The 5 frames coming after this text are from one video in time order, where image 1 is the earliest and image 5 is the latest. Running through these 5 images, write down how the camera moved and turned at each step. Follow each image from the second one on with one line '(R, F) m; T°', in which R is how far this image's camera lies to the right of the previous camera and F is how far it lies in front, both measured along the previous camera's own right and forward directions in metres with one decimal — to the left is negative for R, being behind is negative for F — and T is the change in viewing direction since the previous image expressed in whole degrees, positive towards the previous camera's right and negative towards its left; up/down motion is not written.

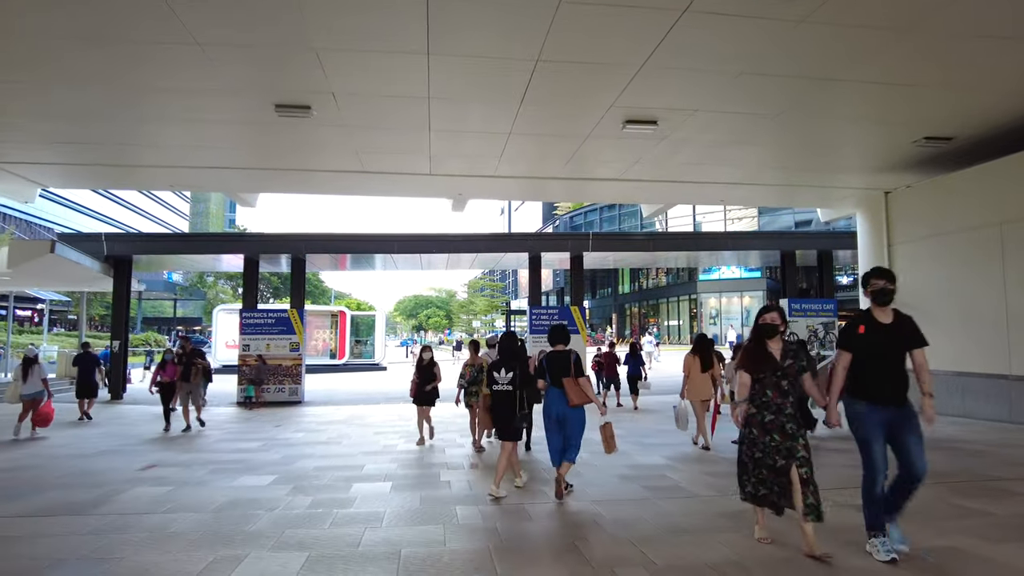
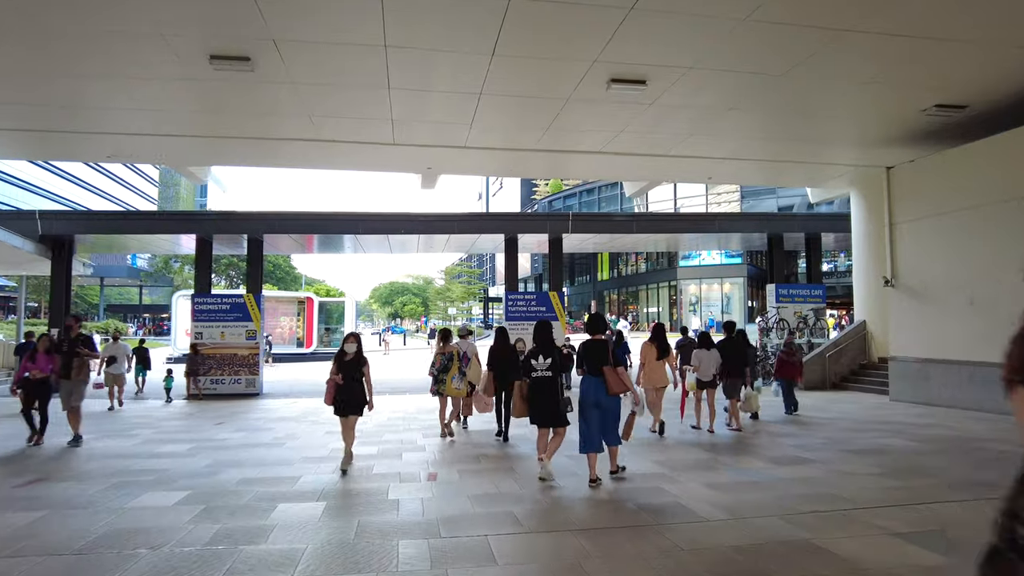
(+0.1, +1.1) m; +2°
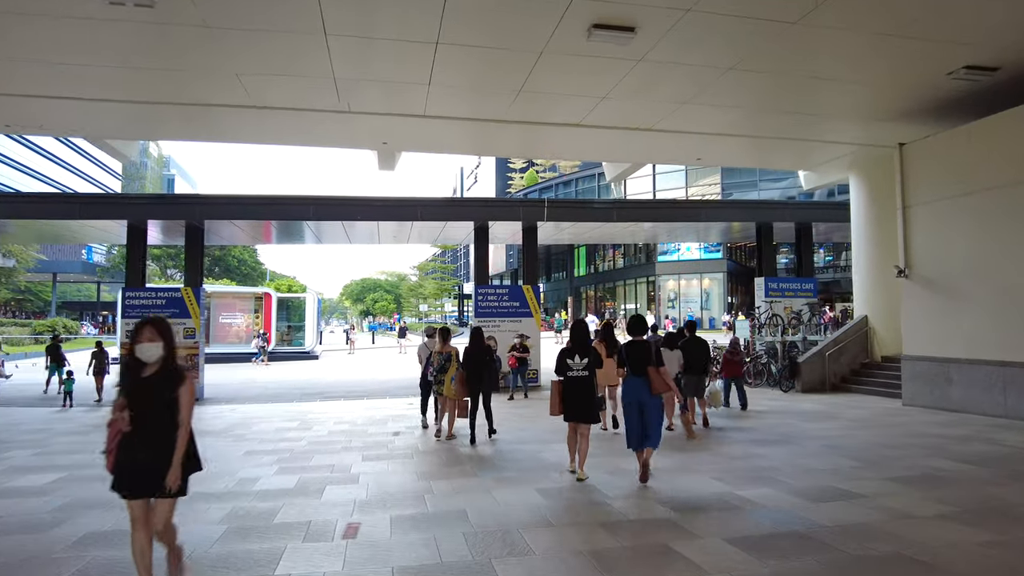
(+0.2, +1.4) m; +2°
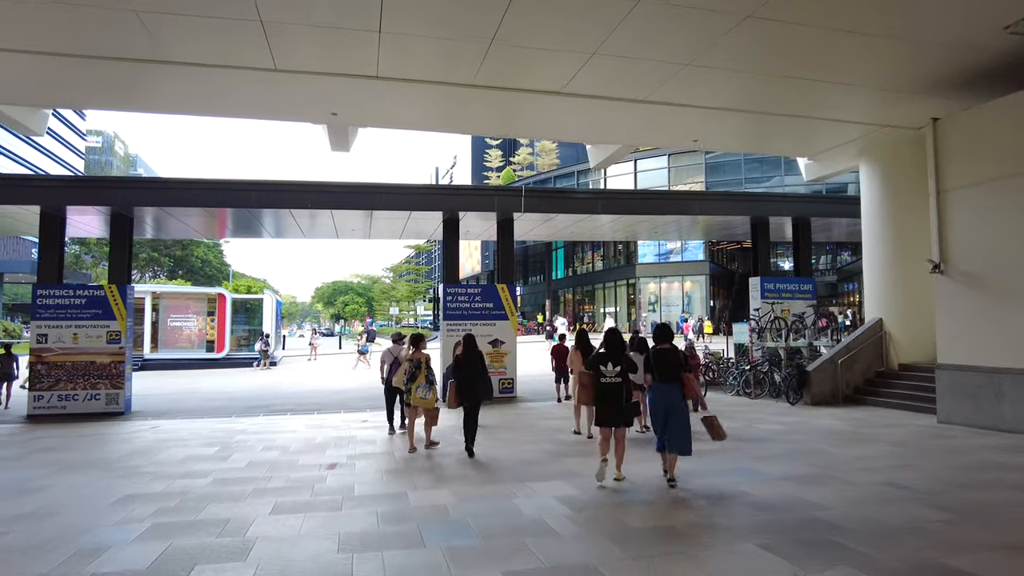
(+0.1, +1.6) m; +2°
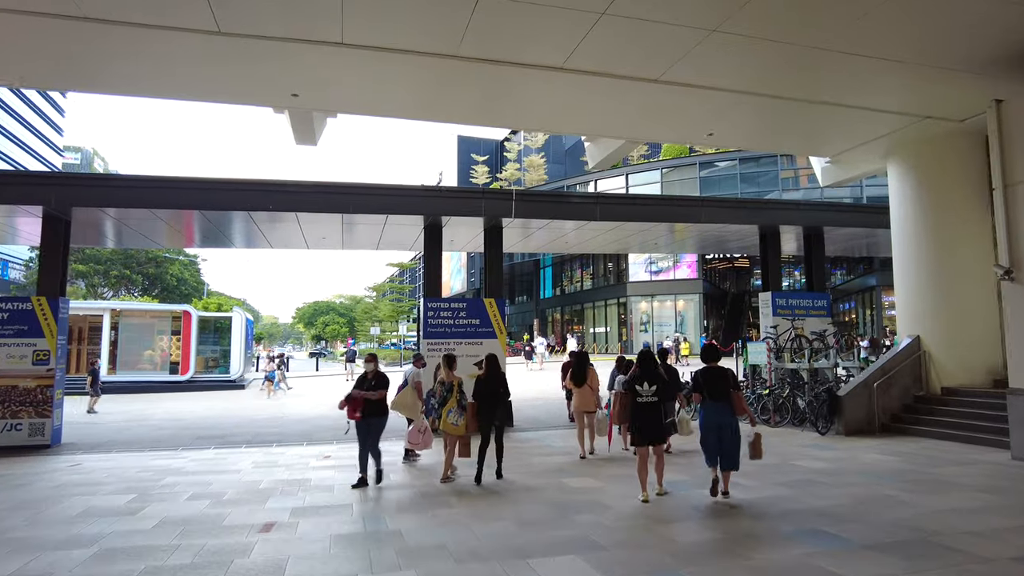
(-0.1, +1.4) m; +1°
